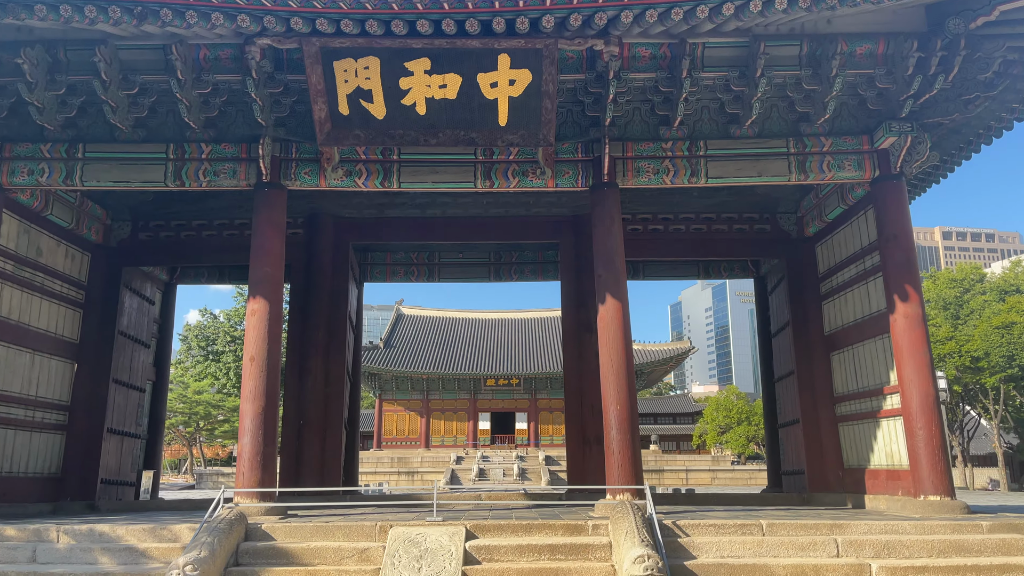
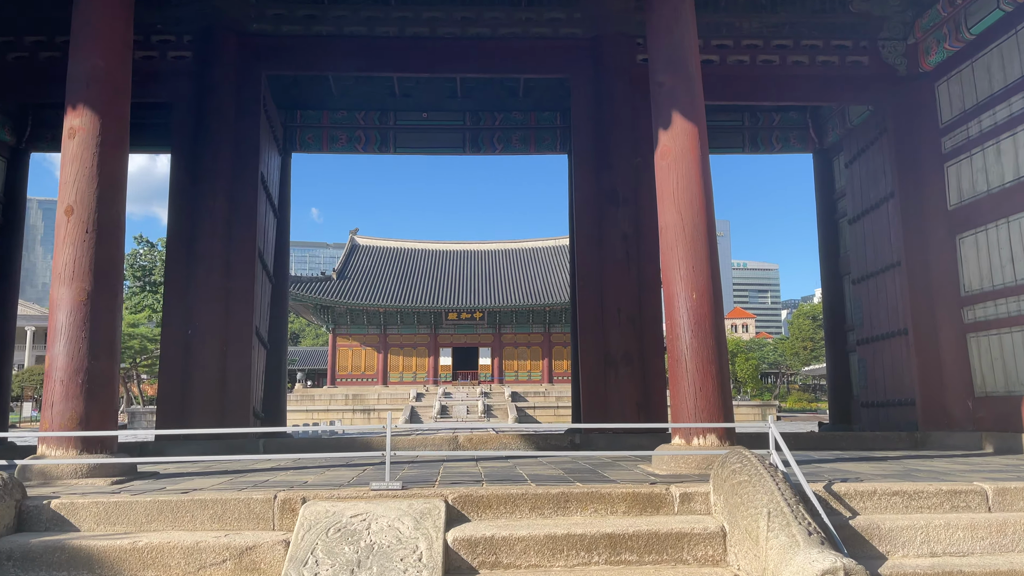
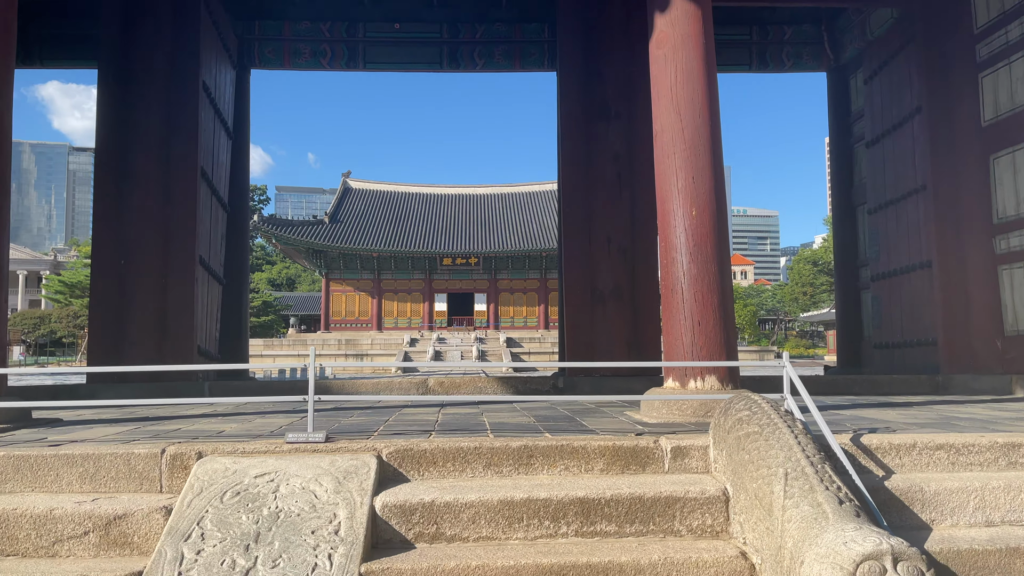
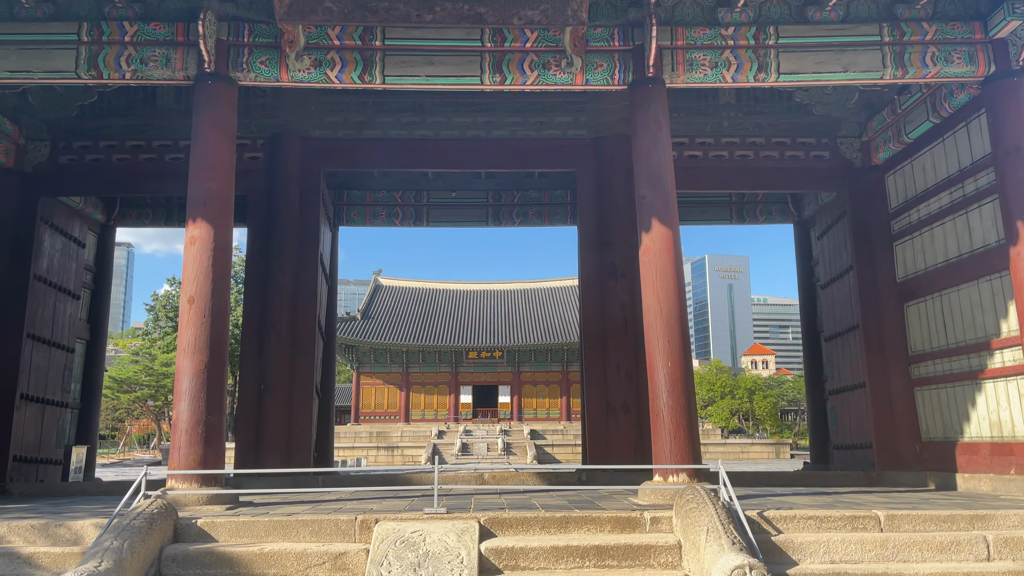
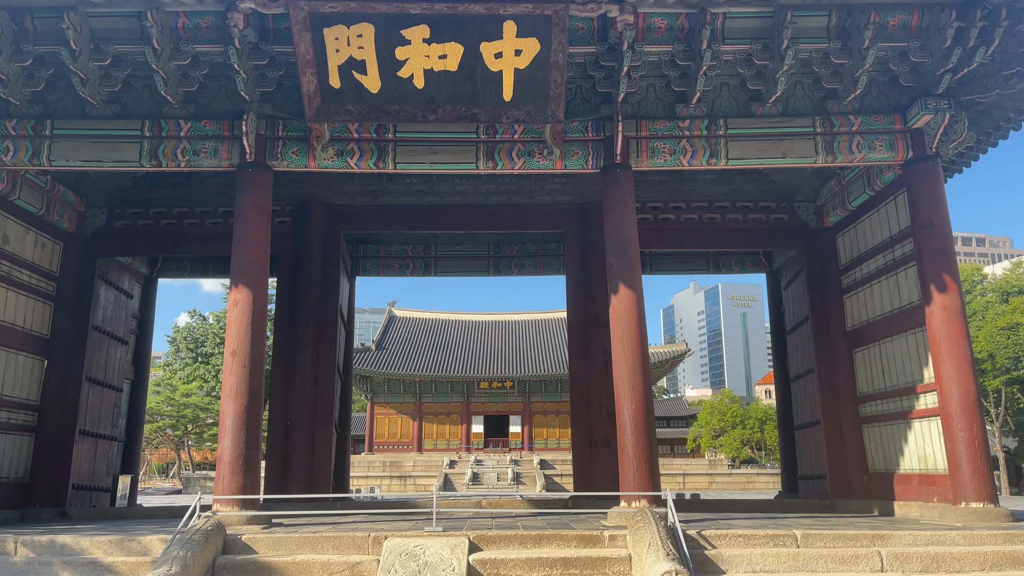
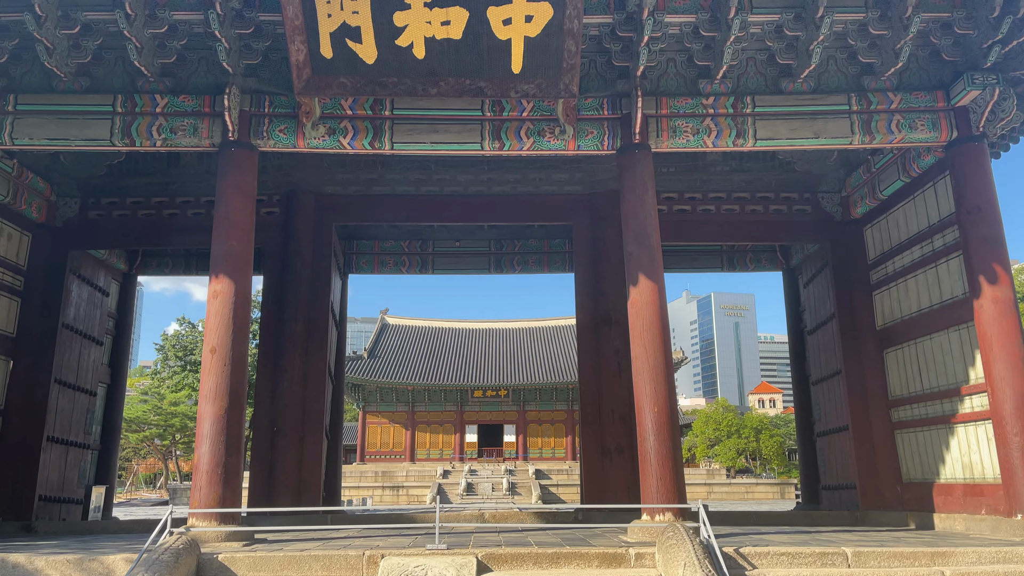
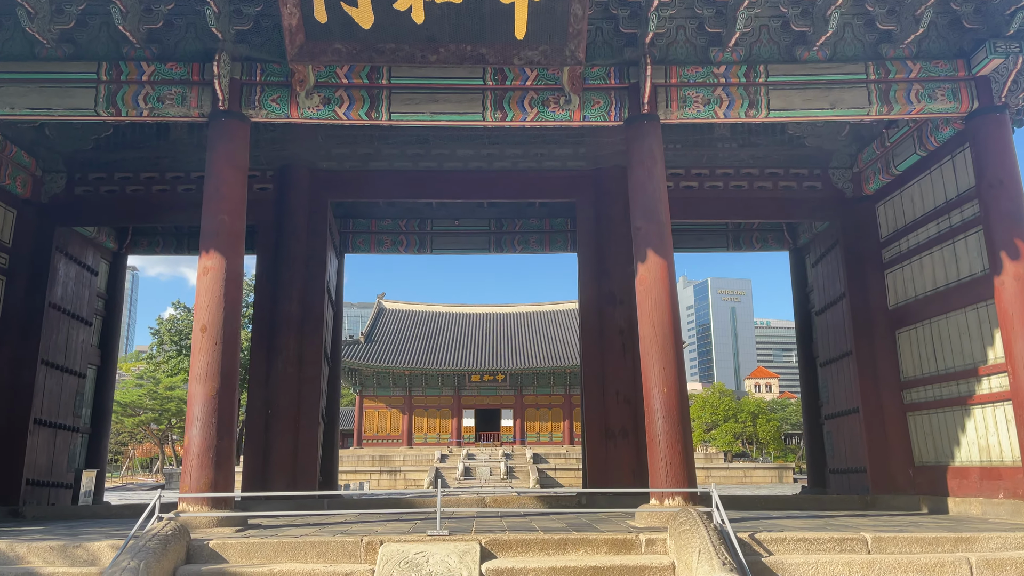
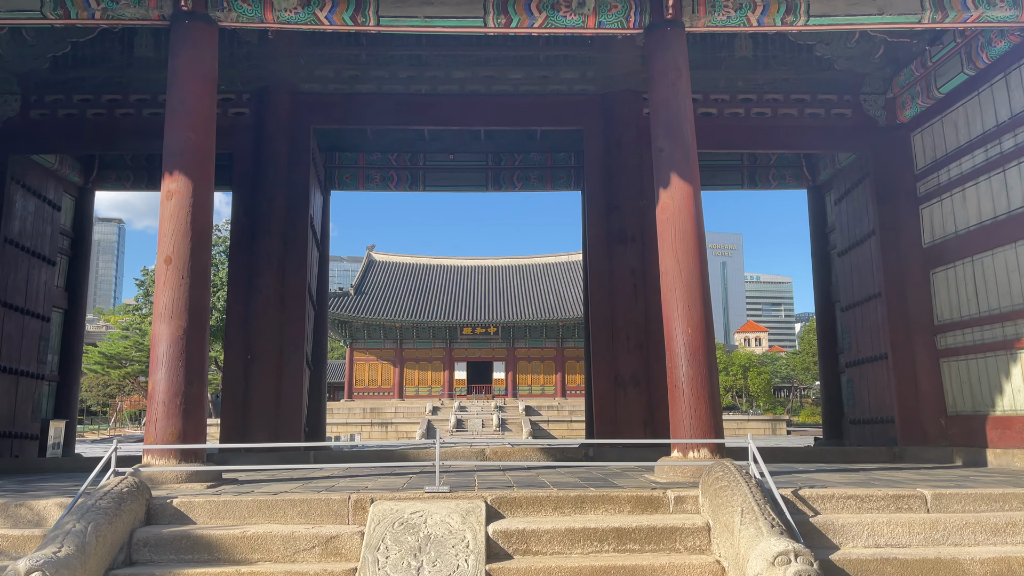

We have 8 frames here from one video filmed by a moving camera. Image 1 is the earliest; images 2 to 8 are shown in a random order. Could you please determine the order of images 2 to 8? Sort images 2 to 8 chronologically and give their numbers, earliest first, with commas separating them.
5, 6, 7, 4, 8, 2, 3
